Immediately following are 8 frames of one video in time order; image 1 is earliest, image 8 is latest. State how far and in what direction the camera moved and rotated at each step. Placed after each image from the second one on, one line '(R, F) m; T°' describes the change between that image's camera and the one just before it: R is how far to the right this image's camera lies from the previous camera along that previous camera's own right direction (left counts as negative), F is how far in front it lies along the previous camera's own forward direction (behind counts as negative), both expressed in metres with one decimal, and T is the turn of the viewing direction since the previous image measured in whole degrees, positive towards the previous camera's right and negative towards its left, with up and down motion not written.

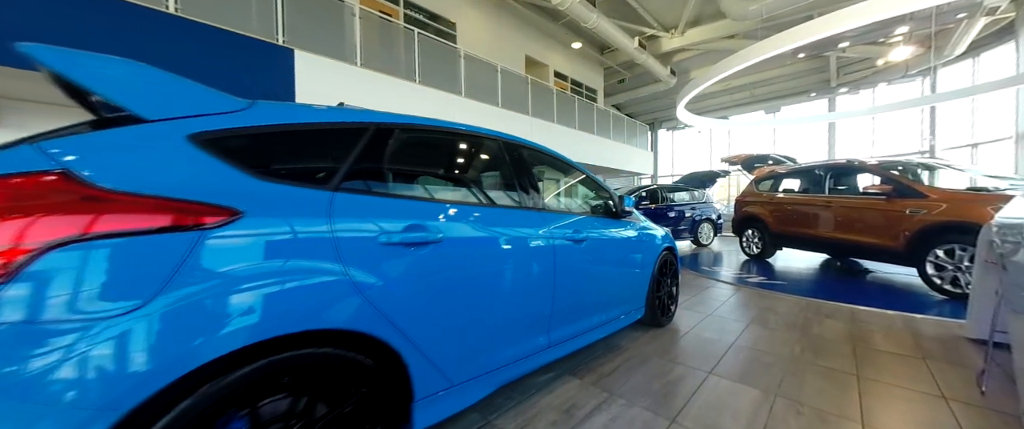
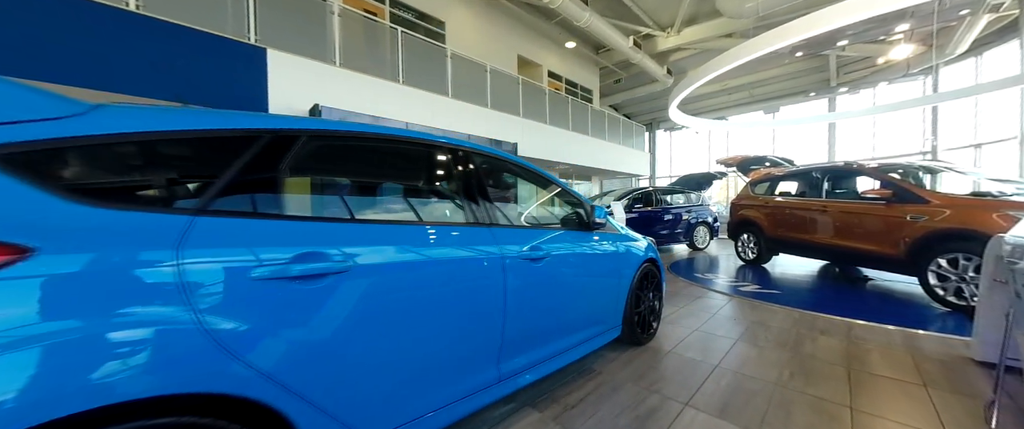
(+0.3, +0.2) m; 0°
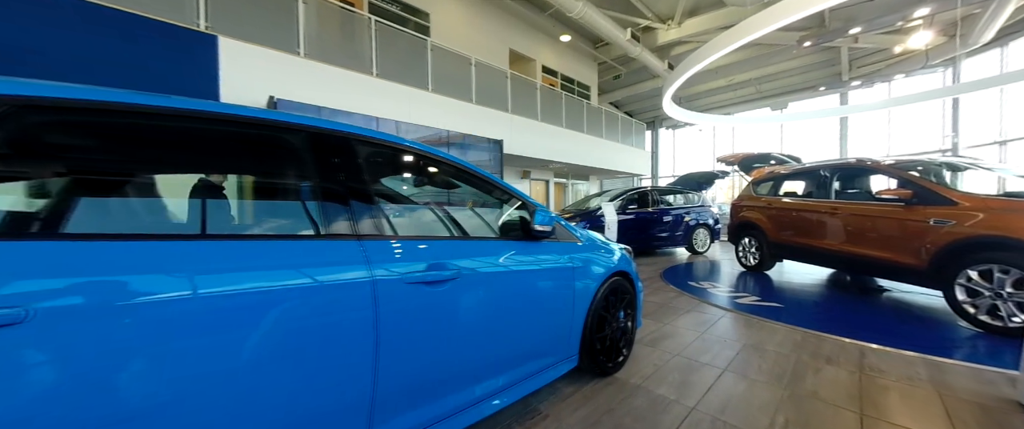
(+0.5, +0.4) m; -1°
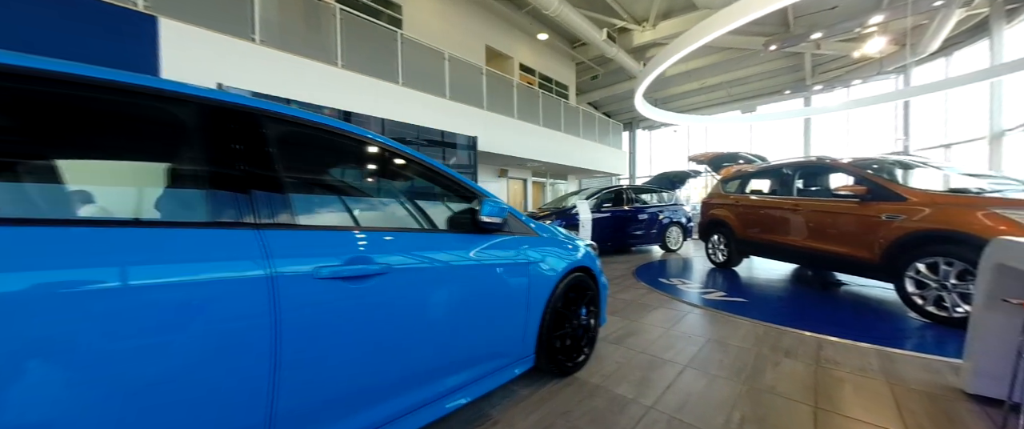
(+0.2, +0.1) m; +3°
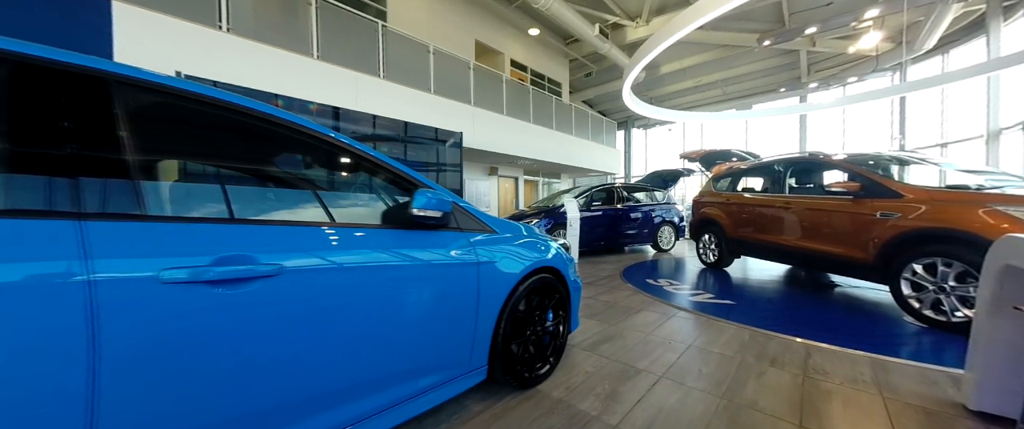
(+0.3, +0.2) m; 0°
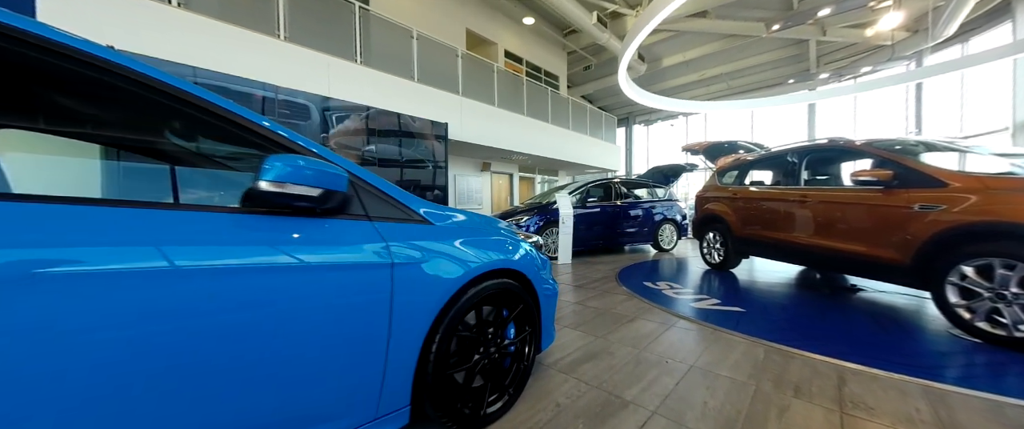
(+0.3, +0.5) m; 0°
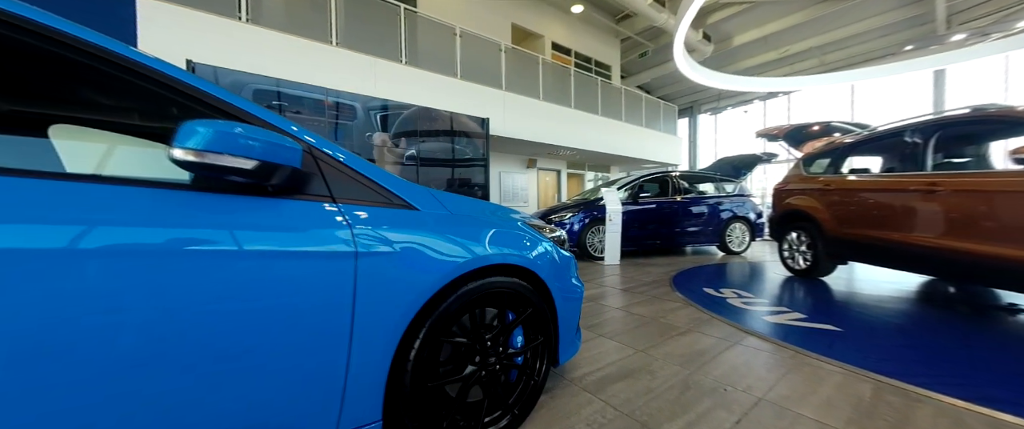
(+0.2, +0.3) m; -10°
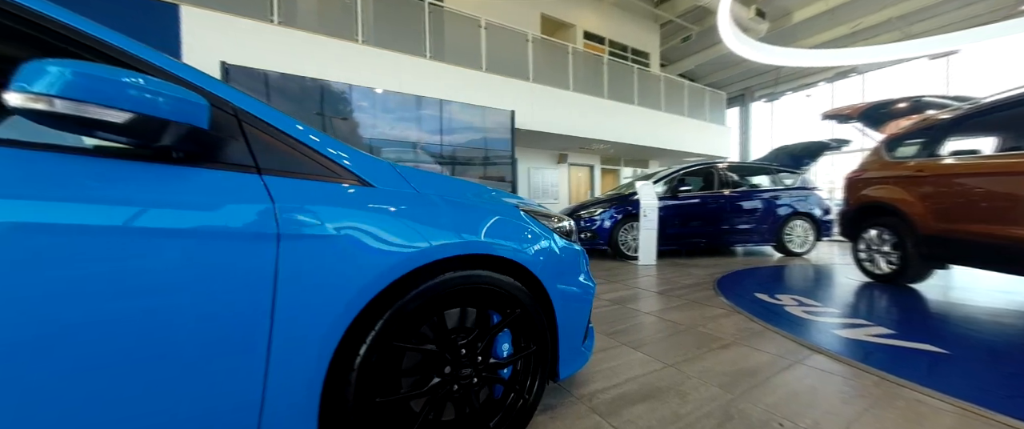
(+0.2, +0.3) m; -7°
